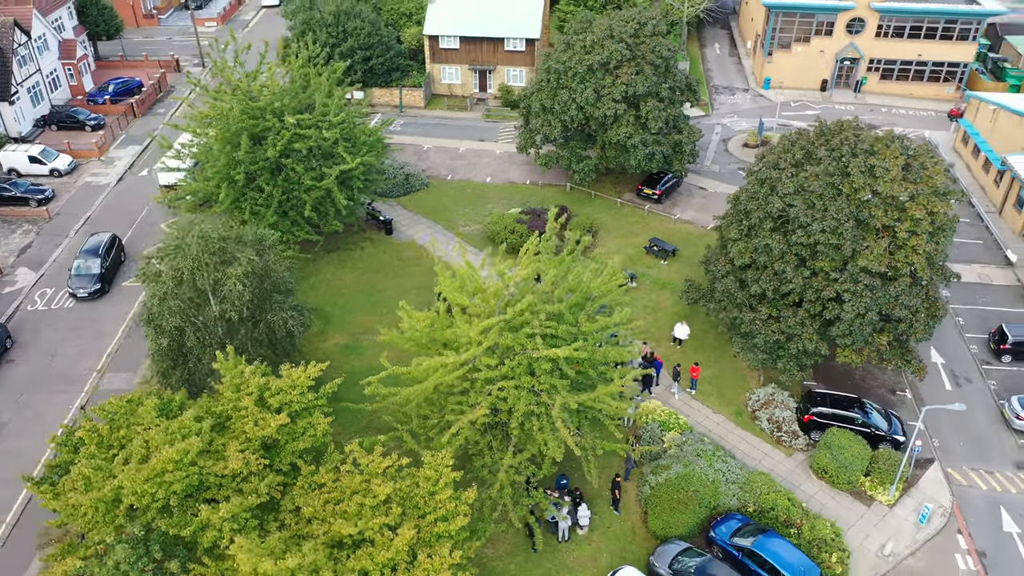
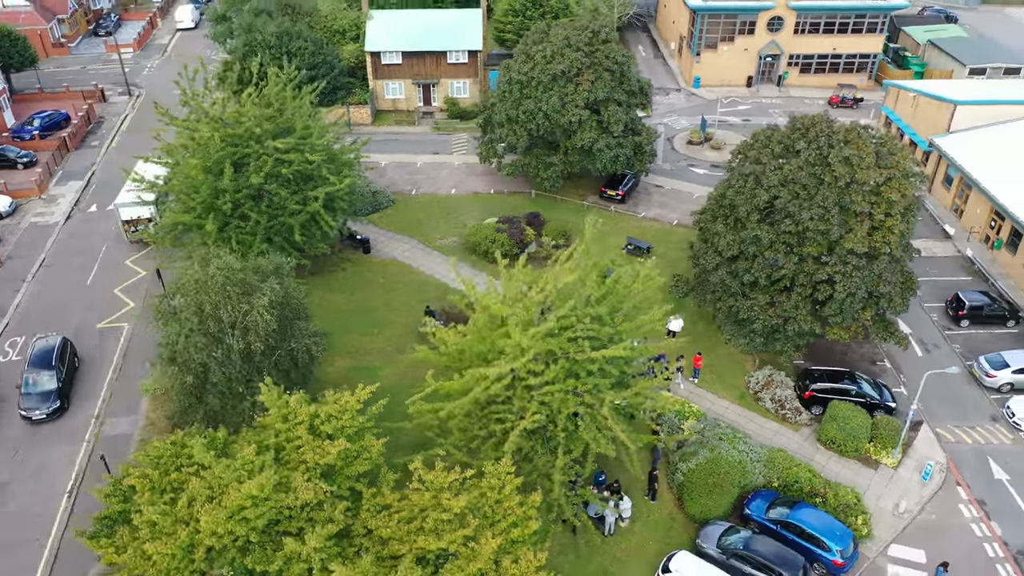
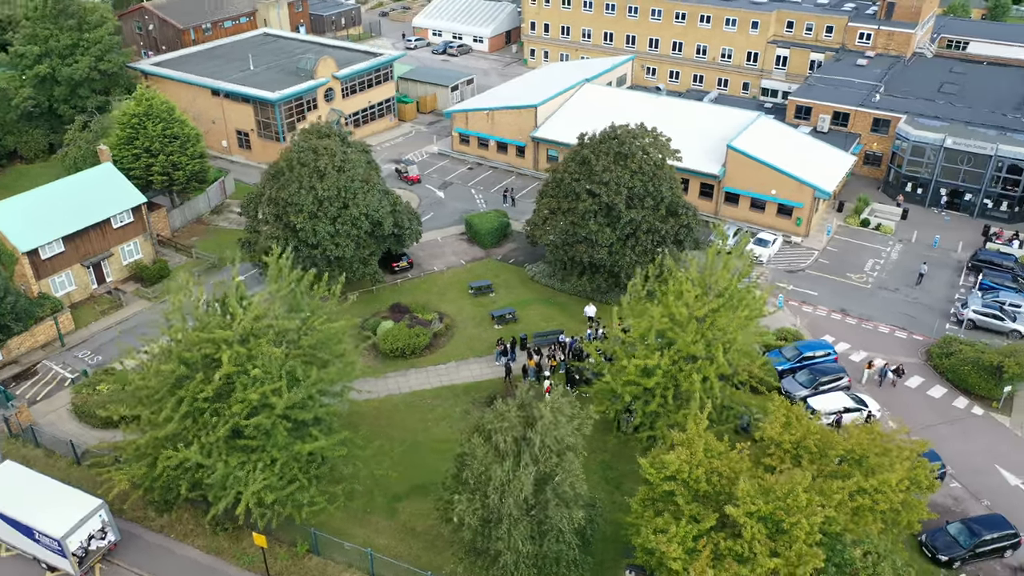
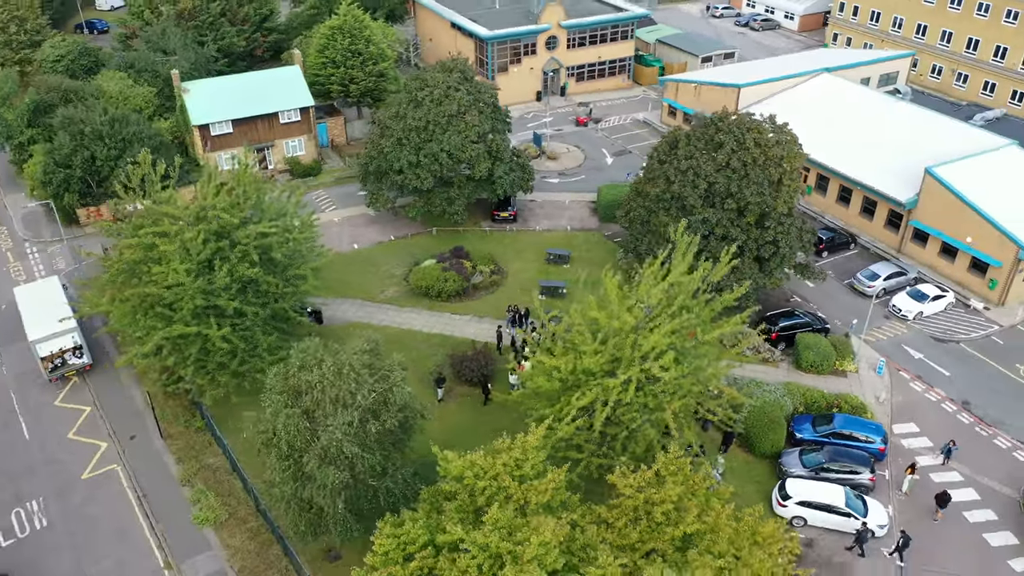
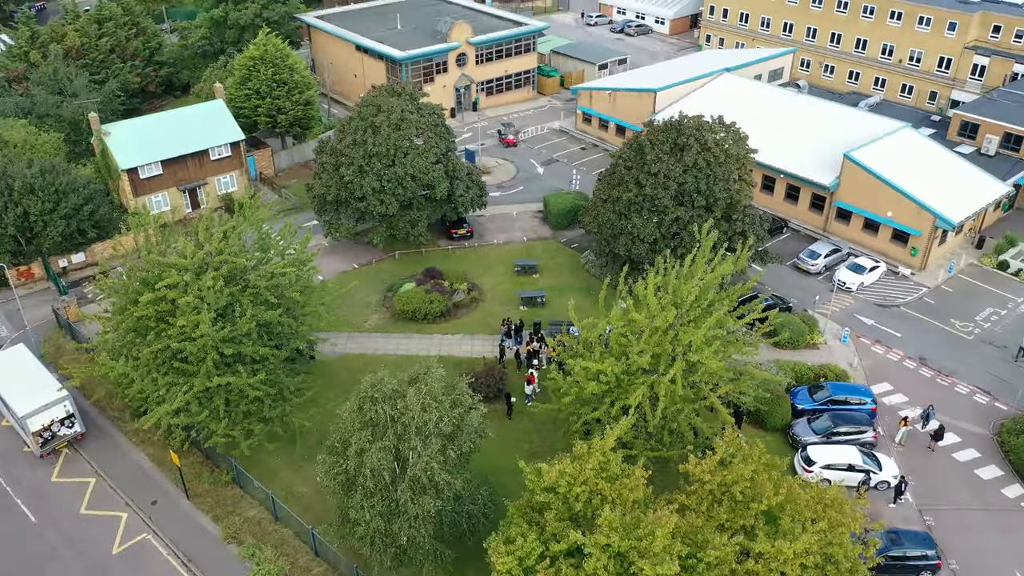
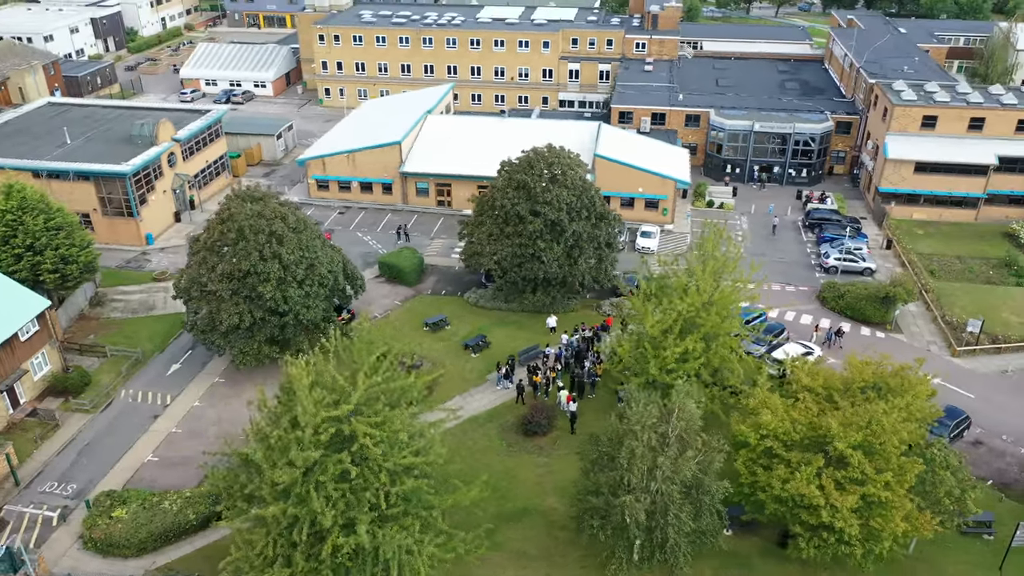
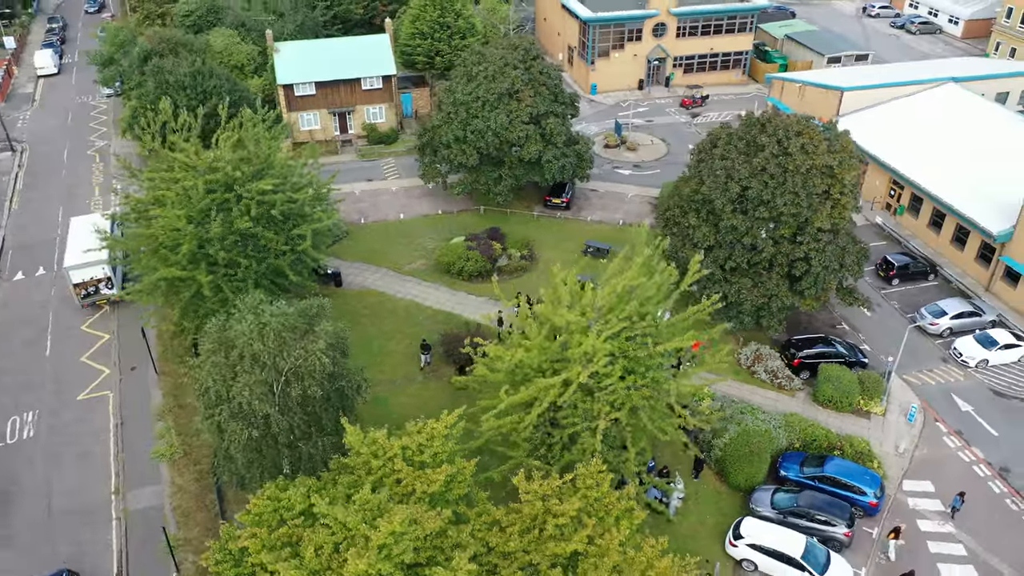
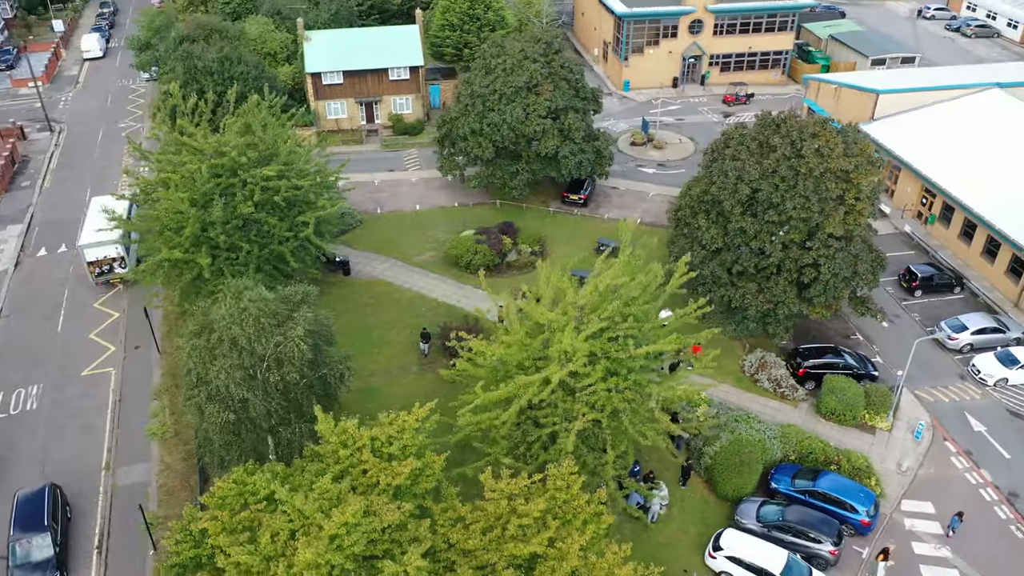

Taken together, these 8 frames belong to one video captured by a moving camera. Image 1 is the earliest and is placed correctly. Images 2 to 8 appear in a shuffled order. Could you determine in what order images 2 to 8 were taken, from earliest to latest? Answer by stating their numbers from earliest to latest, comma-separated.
2, 8, 7, 4, 5, 3, 6
